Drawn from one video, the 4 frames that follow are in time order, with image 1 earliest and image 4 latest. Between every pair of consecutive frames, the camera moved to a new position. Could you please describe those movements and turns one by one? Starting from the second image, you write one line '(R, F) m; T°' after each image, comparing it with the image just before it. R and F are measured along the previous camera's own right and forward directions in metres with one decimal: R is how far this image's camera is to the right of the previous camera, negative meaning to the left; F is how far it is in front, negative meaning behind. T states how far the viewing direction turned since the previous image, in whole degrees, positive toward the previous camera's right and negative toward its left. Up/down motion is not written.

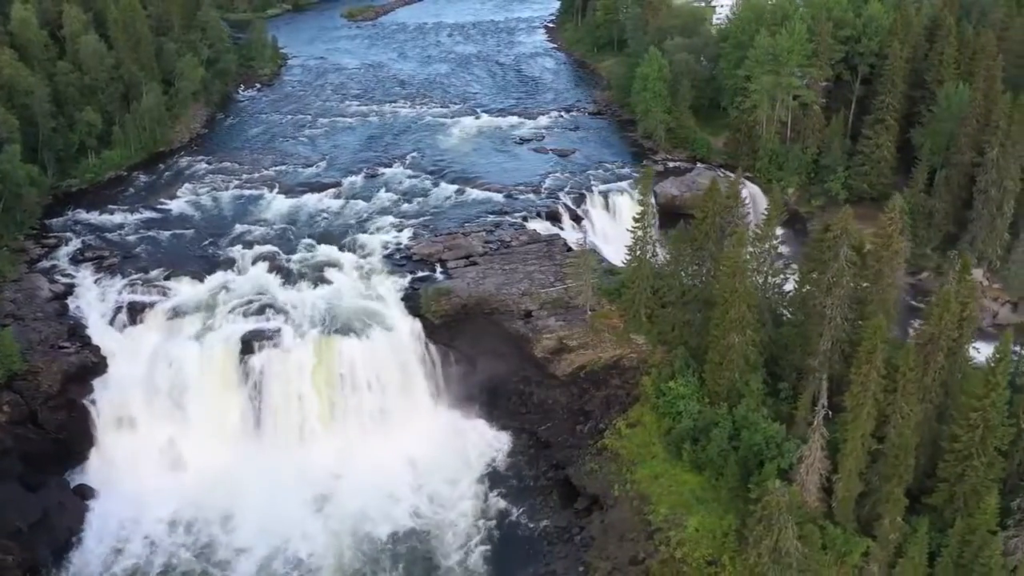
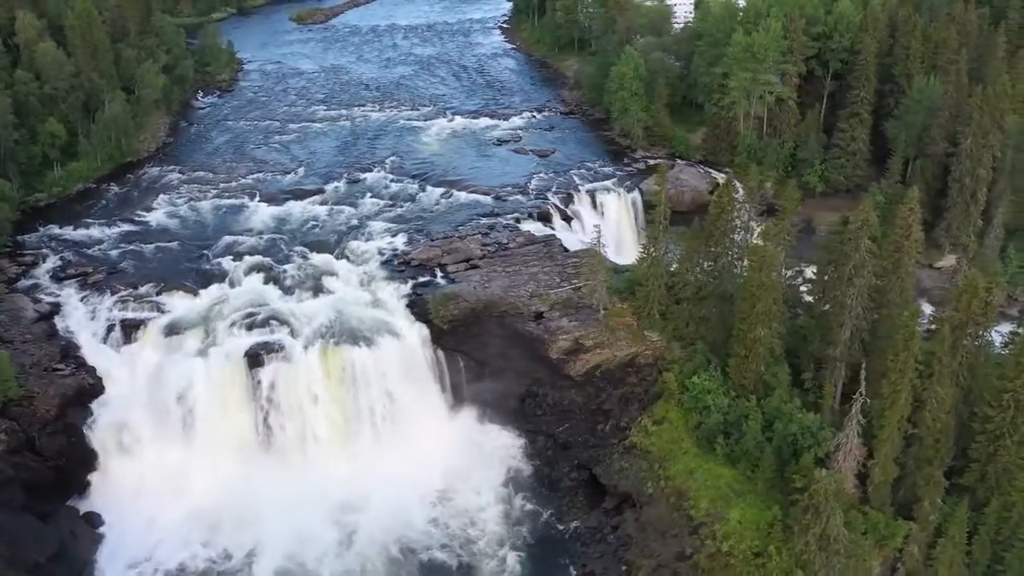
(-4.2, +0.4) m; +5°
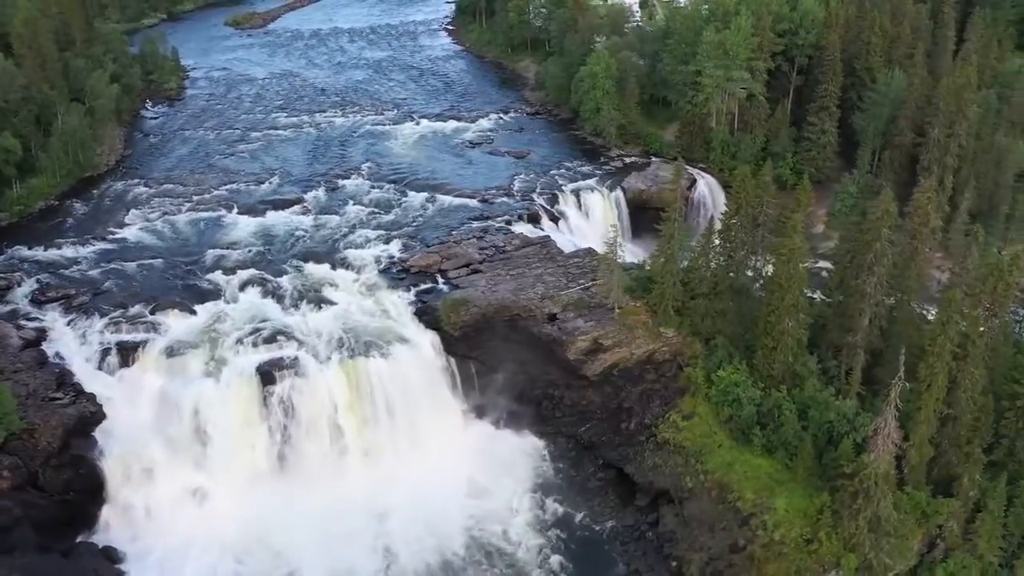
(-5.1, +0.5) m; +6°
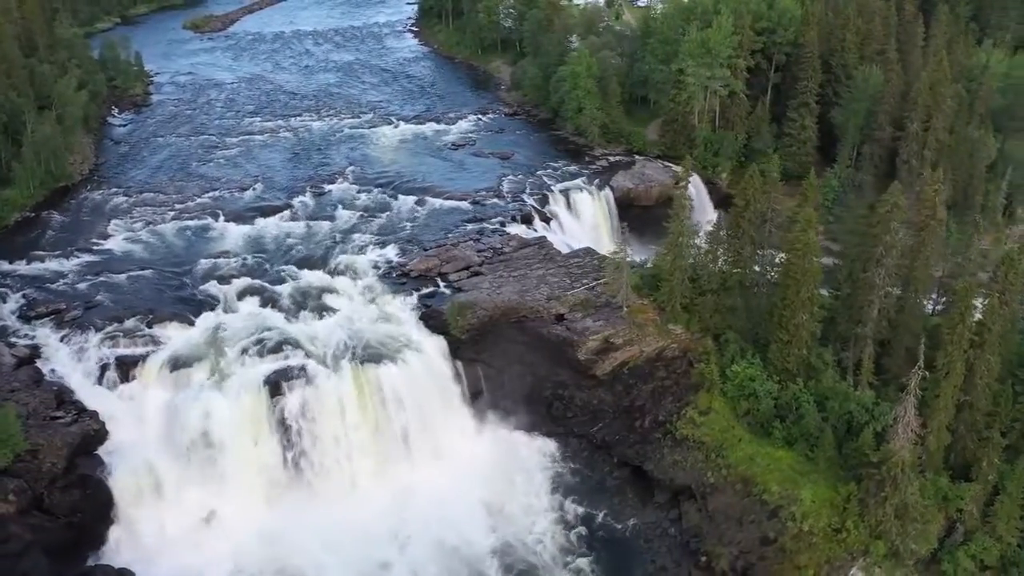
(-3.2, +0.3) m; +4°
